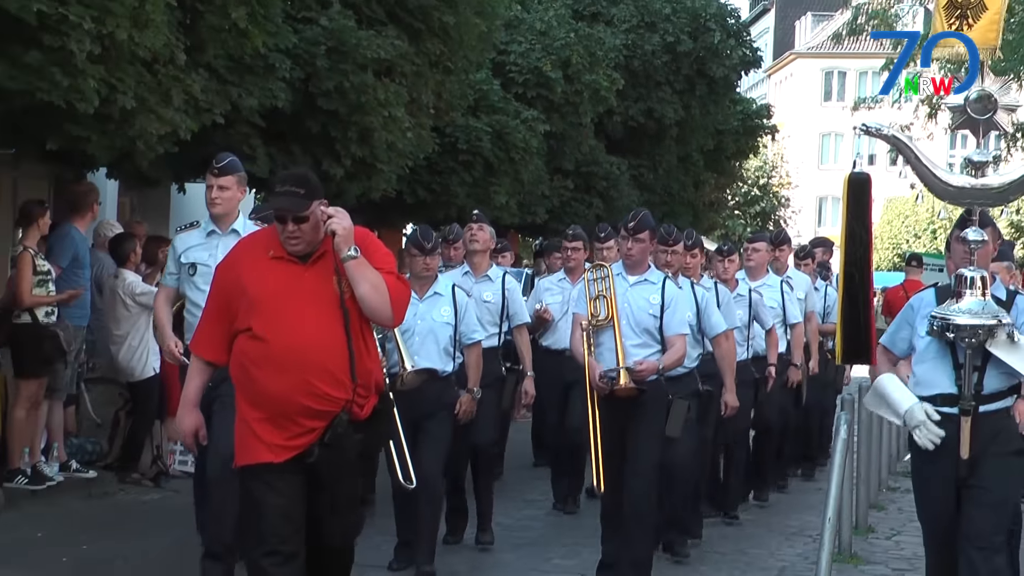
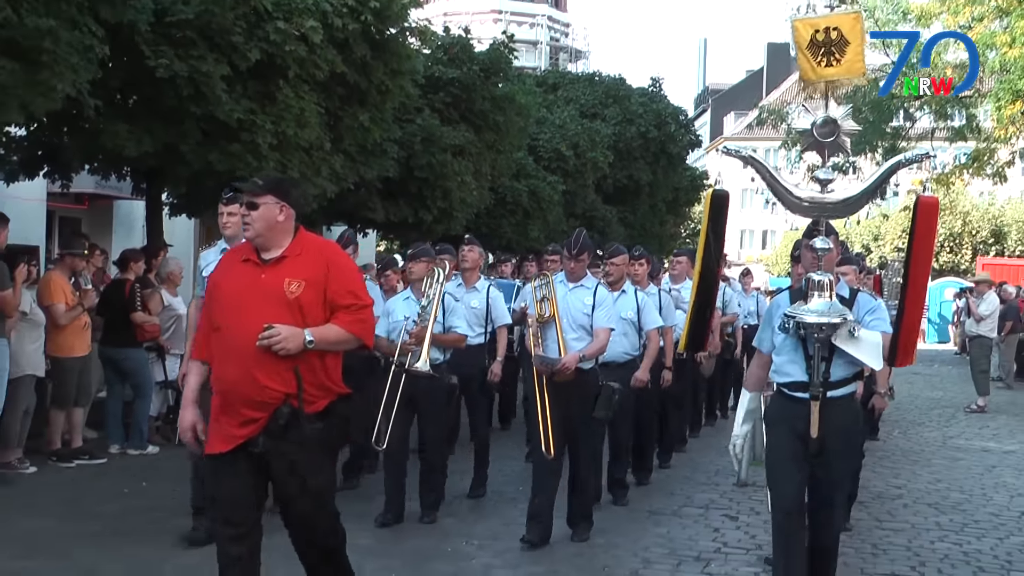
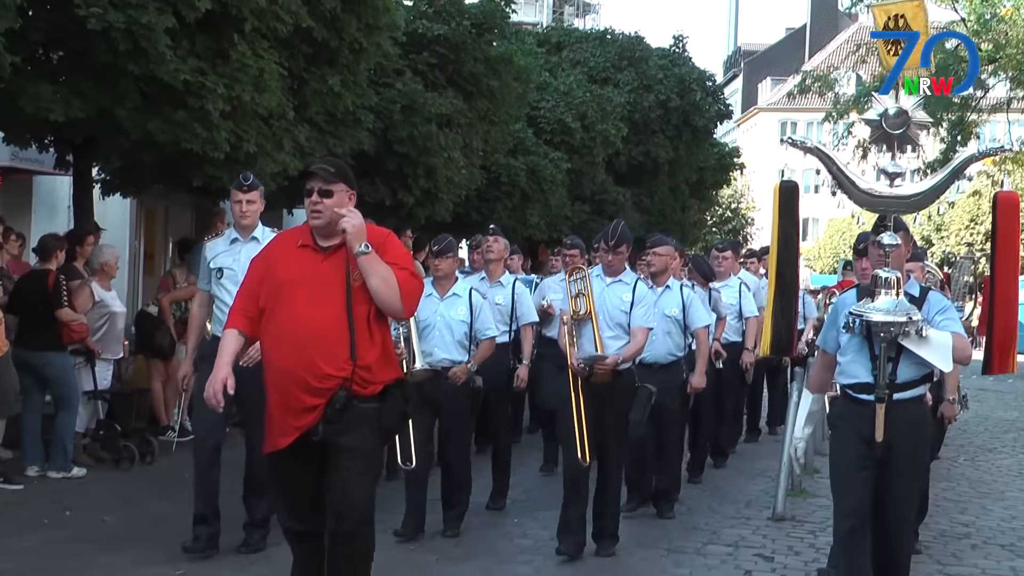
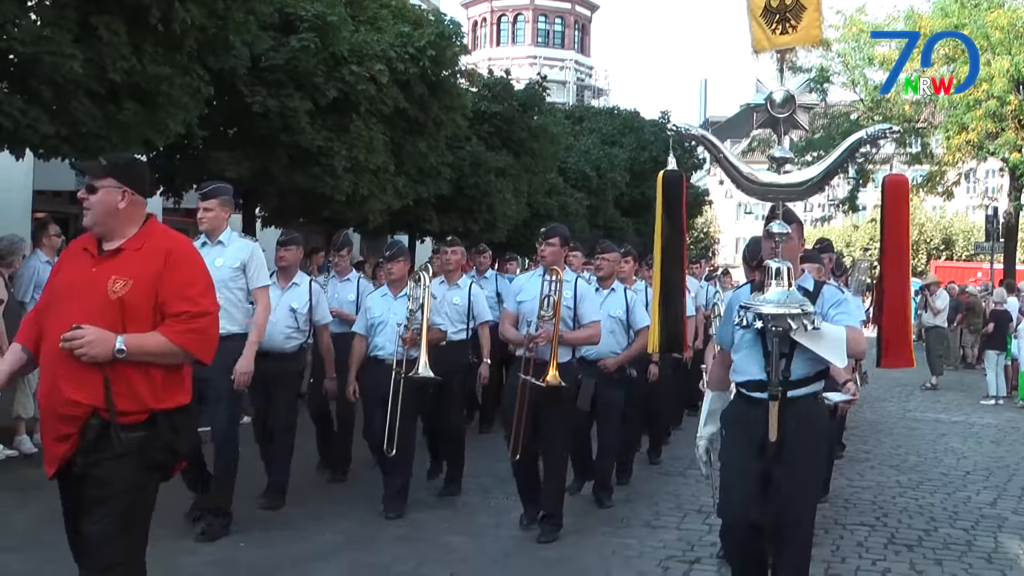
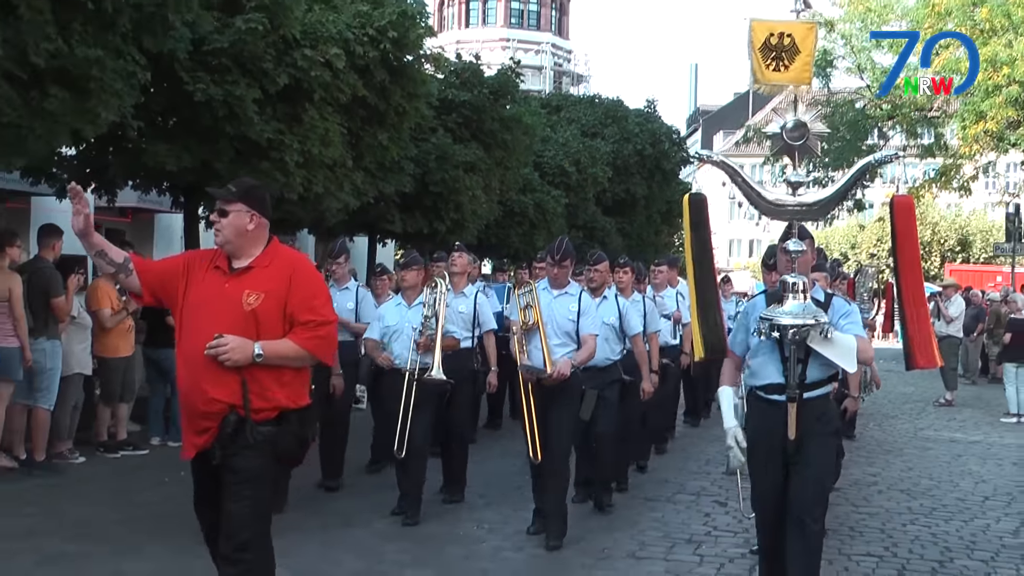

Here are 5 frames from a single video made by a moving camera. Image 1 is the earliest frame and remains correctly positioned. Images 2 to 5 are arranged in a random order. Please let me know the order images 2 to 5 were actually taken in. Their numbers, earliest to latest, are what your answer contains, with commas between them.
3, 2, 5, 4
